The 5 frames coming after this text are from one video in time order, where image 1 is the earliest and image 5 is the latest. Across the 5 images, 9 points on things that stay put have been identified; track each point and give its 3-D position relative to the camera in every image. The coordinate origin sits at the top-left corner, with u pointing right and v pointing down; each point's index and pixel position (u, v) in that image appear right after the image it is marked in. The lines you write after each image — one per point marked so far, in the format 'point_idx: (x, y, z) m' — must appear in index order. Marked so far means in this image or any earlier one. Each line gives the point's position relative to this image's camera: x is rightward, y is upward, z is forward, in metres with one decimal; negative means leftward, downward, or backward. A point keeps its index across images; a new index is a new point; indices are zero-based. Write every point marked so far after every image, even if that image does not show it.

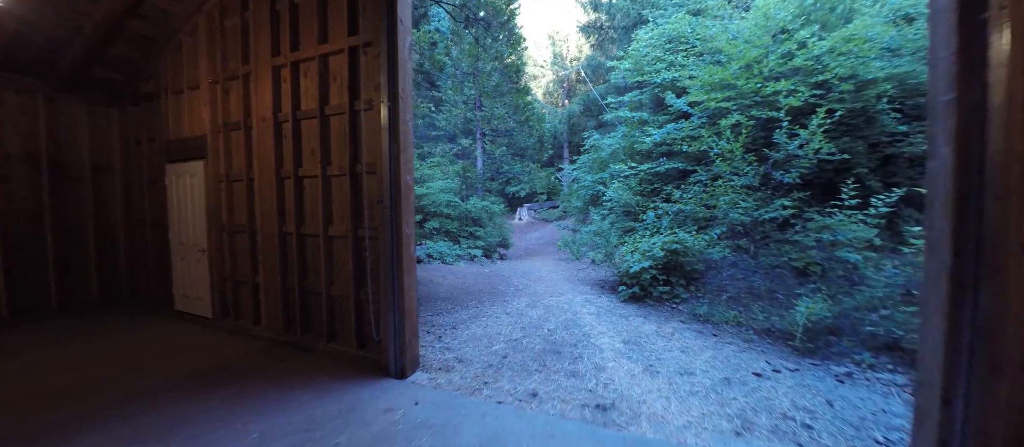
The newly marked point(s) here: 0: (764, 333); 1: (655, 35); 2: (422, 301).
0: (+3.3, -1.5, +4.4) m
1: (+4.6, +6.1, +10.9) m
2: (-1.6, -1.4, +6.2) m
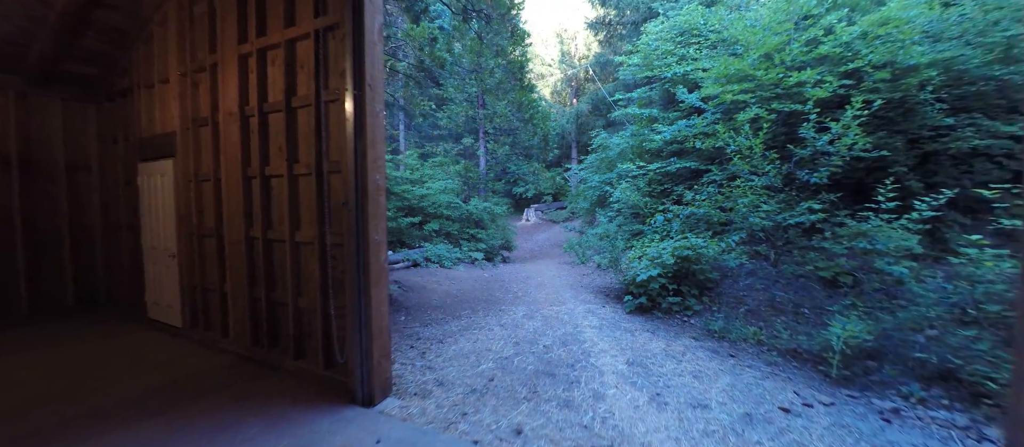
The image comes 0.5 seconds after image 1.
0: (+3.2, -1.5, +3.9) m
1: (+4.7, +6.0, +10.3) m
2: (-1.7, -1.5, +5.7) m
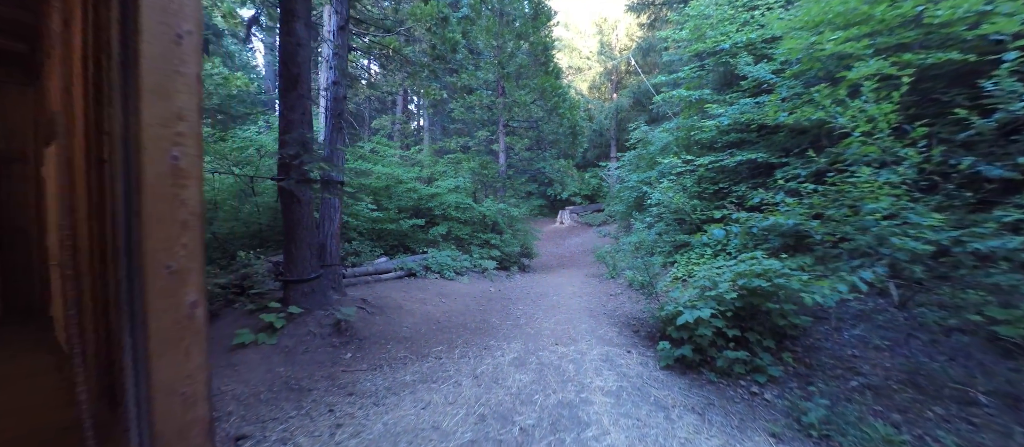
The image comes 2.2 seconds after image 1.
0: (+2.8, -1.7, +2.0) m
1: (+5.1, +5.8, +8.2) m
2: (-1.9, -1.6, +4.4) m
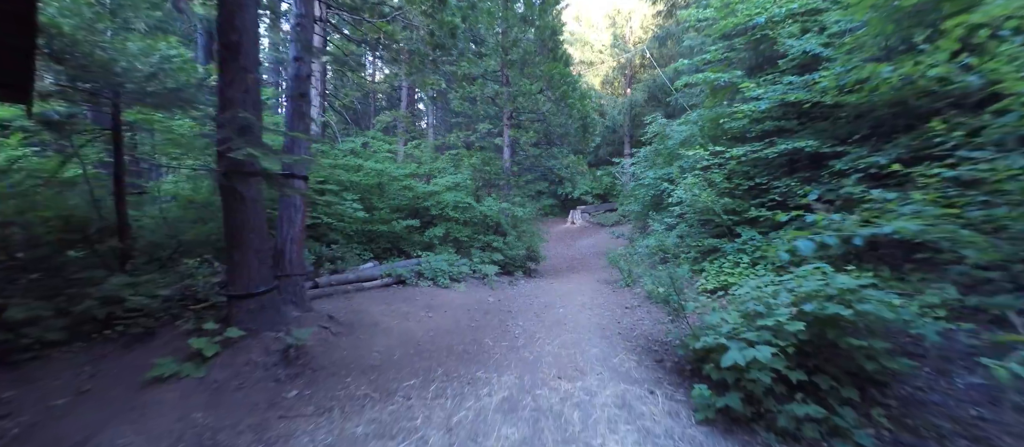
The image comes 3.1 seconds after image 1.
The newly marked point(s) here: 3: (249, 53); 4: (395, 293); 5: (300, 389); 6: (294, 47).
0: (+2.6, -1.7, +1.0) m
1: (+5.2, +5.7, +7.1) m
2: (-2.0, -1.6, +3.5) m
3: (-2.8, +1.8, +3.6) m
4: (-2.2, -1.3, +6.3) m
5: (-2.1, -1.6, +3.3) m
6: (-2.9, +2.4, +4.5) m
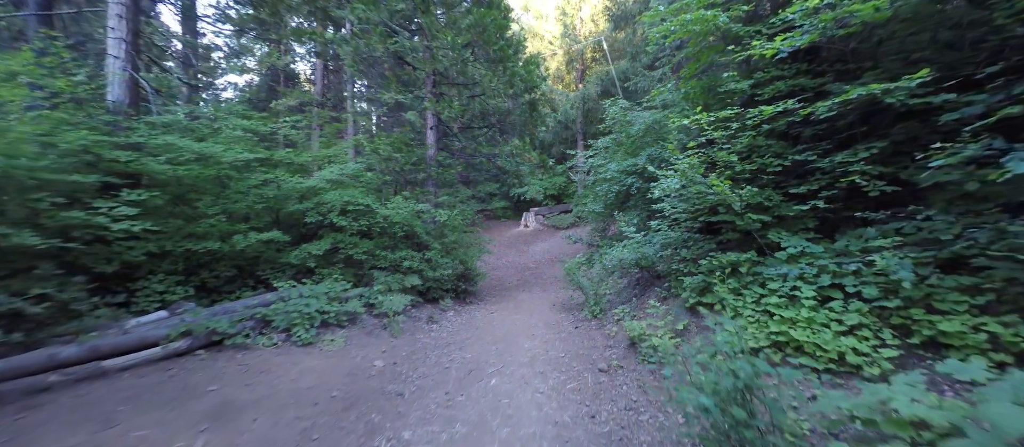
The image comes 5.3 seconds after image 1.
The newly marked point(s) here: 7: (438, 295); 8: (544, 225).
0: (+2.1, -1.7, -1.4) m
1: (+3.7, +5.7, +5.1) m
2: (-2.7, -1.7, +0.6) m
3: (-3.7, +1.6, +0.6) m
4: (-3.3, -1.5, +3.3) m
5: (-2.8, -1.8, +0.4) m
6: (-3.8, +2.2, +1.5) m
7: (-1.6, -1.5, +7.2) m
8: (+1.5, -0.2, +17.8) m
